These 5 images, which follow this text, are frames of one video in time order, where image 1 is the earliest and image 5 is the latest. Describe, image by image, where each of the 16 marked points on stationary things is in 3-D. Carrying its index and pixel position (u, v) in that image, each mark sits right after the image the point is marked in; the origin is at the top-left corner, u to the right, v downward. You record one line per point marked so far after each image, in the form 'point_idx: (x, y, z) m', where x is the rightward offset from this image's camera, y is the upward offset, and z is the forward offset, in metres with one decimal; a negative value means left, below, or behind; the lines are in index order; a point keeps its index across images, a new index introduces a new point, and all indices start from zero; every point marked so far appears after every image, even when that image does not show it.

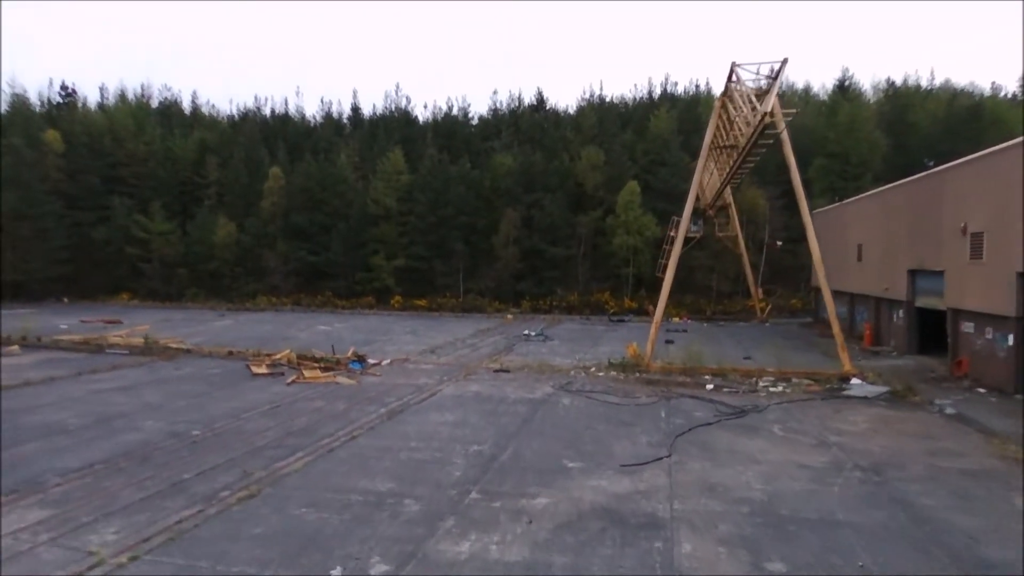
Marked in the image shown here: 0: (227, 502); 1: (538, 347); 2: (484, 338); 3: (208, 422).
0: (-2.7, -2.0, +6.0) m
1: (+0.7, -1.6, +16.8) m
2: (-0.8, -1.5, +18.6) m
3: (-4.2, -1.9, +8.8) m
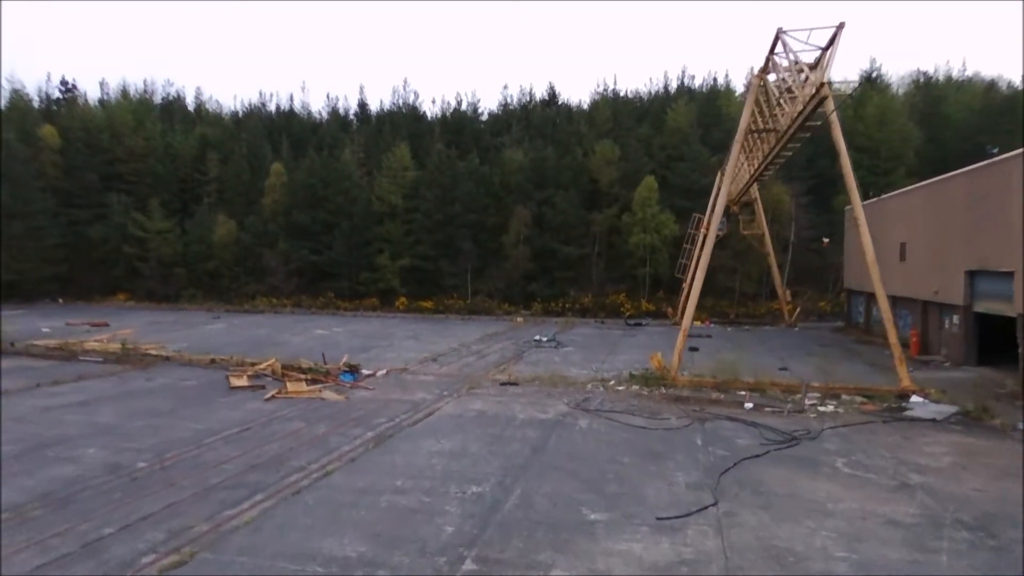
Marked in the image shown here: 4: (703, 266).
0: (-2.6, -2.0, +4.6) m
1: (+0.9, -1.6, +15.3) m
2: (-0.5, -1.5, +17.1) m
3: (-4.1, -1.9, +7.5) m
4: (+3.4, +0.5, +11.4) m
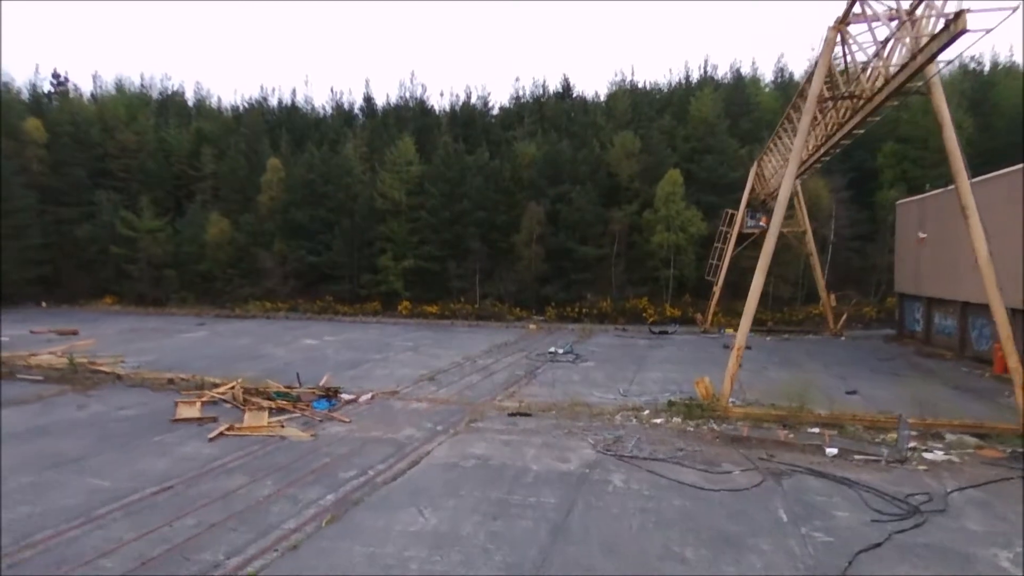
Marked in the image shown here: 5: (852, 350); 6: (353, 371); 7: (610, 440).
0: (-2.6, -2.2, +2.4) m
1: (+1.2, -1.7, +13.1) m
2: (-0.2, -1.7, +14.9) m
3: (-4.0, -2.0, +5.3) m
4: (+3.6, +0.4, +9.1) m
5: (+8.9, -1.6, +16.9) m
6: (-3.3, -1.7, +13.3) m
7: (+1.2, -1.9, +8.2) m
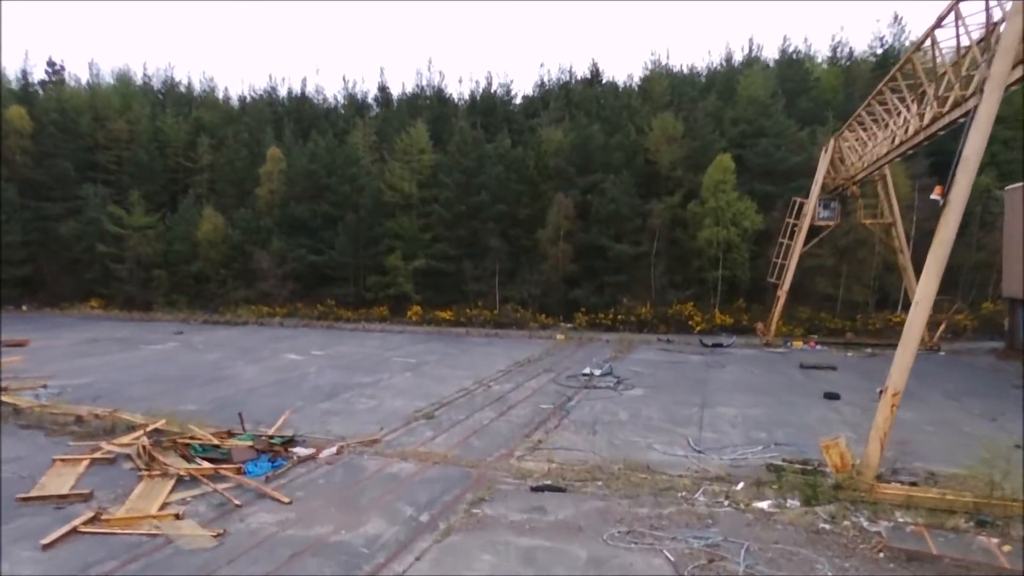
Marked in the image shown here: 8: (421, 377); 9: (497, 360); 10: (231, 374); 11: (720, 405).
0: (-2.6, -2.2, -0.7) m
1: (+1.5, -1.8, +9.8) m
2: (+0.2, -1.8, +11.7) m
3: (-3.9, -2.1, +2.3) m
4: (+3.8, +0.3, +5.8) m
5: (+9.4, -1.7, +13.3) m
6: (-2.9, -1.8, +10.2) m
7: (+1.4, -2.0, +4.9) m
8: (-1.7, -1.7, +12.4) m
9: (-0.3, -1.6, +14.3) m
10: (-5.6, -1.7, +12.7) m
11: (+3.3, -1.8, +10.1) m
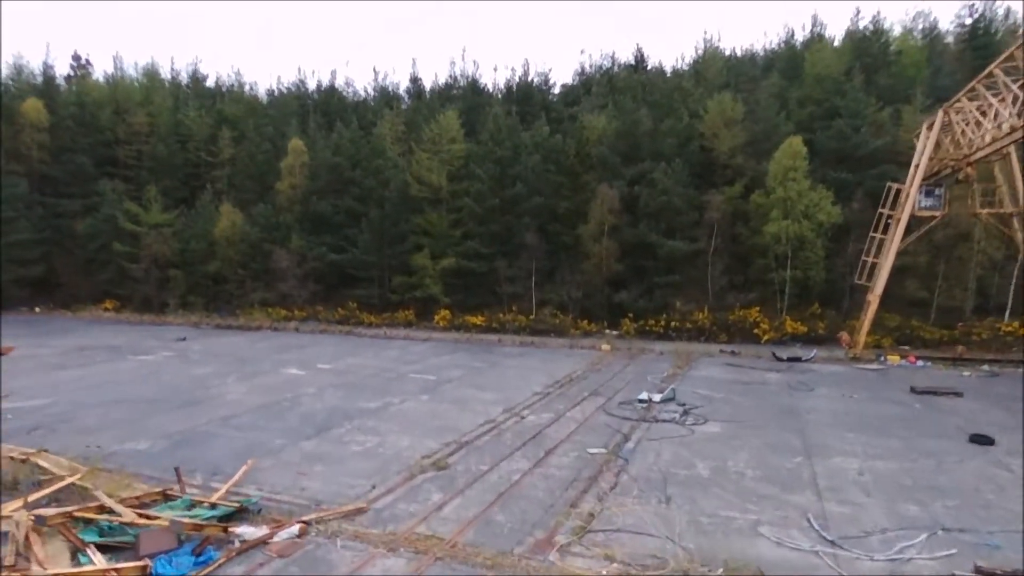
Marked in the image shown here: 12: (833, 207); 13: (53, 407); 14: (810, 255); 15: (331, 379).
0: (-2.8, -2.3, -2.9) m
1: (+2.0, -1.9, +7.4) m
2: (+0.8, -1.8, +9.3) m
3: (-3.9, -2.2, +0.1) m
4: (+4.0, +0.2, +3.2) m
5: (+10.1, -1.8, +10.4) m
6: (-2.4, -1.9, +8.0) m
7: (+1.6, -2.1, +2.5) m
8: (-1.1, -1.8, +10.1) m
9: (+0.4, -1.7, +11.9) m
10: (-4.9, -1.8, +10.6) m
11: (+3.8, -1.9, +7.5) m
12: (+9.4, +2.4, +18.8) m
13: (-6.8, -1.8, +9.6) m
14: (+8.8, +1.0, +18.9) m
15: (-3.4, -1.7, +12.0) m
